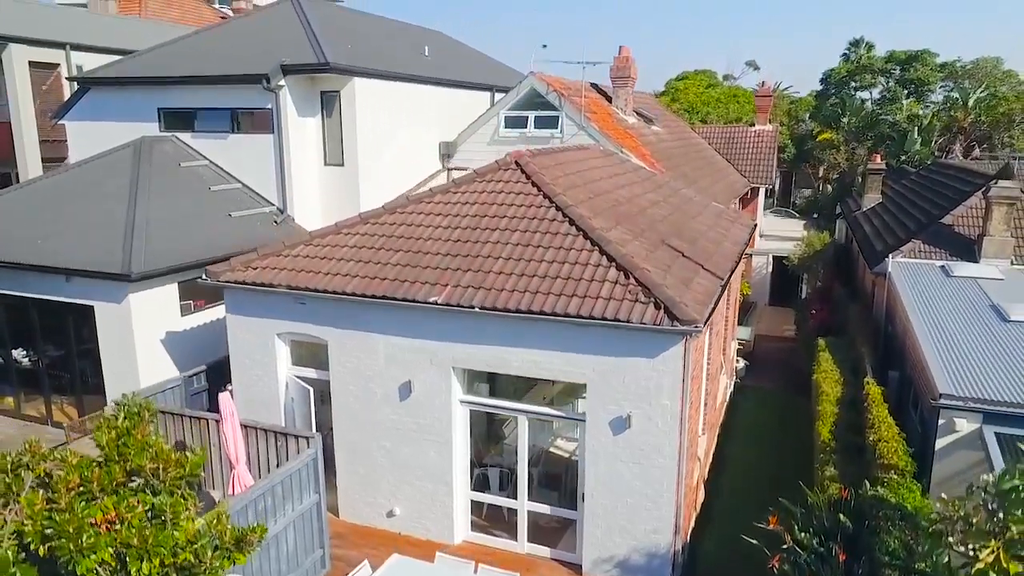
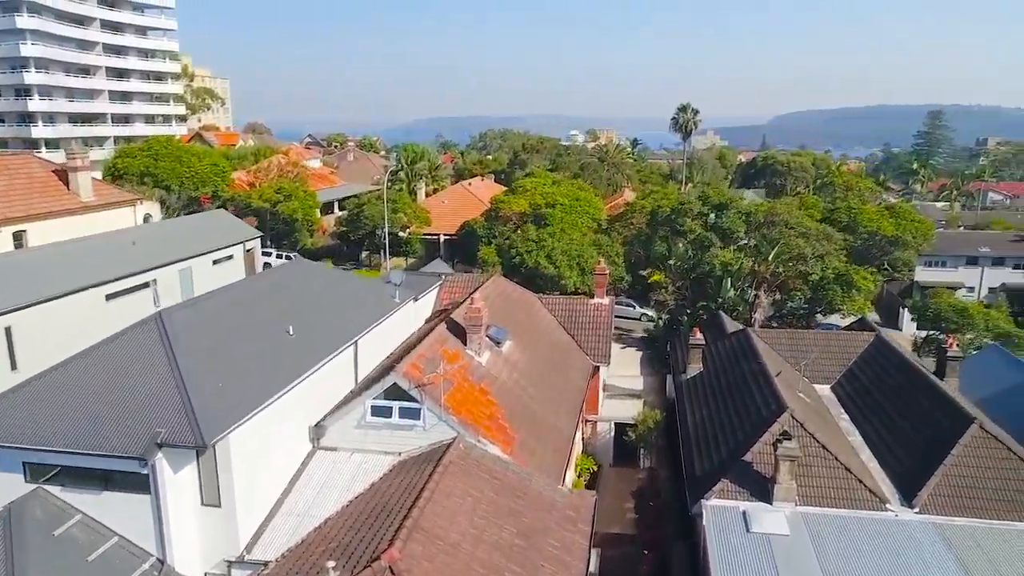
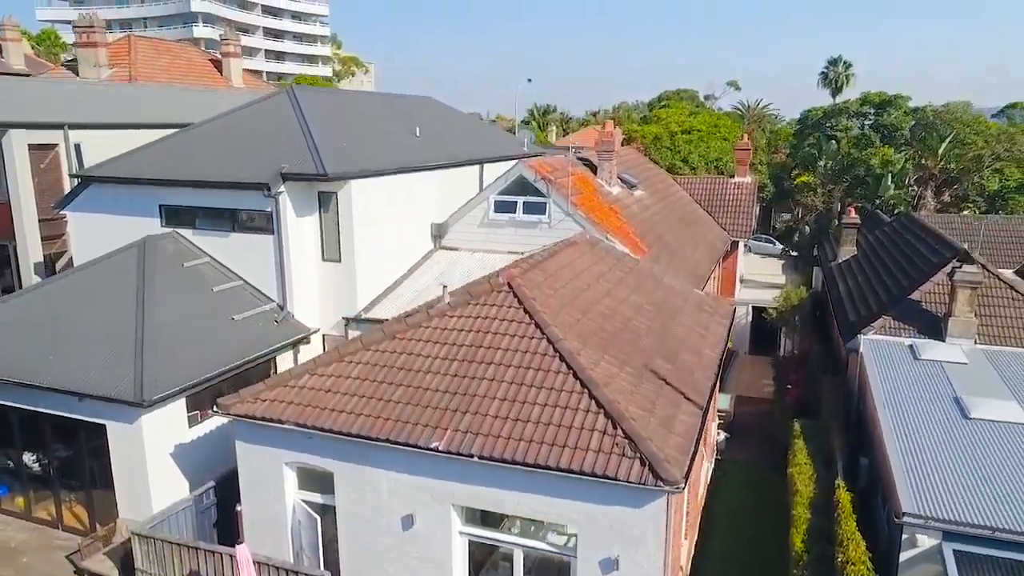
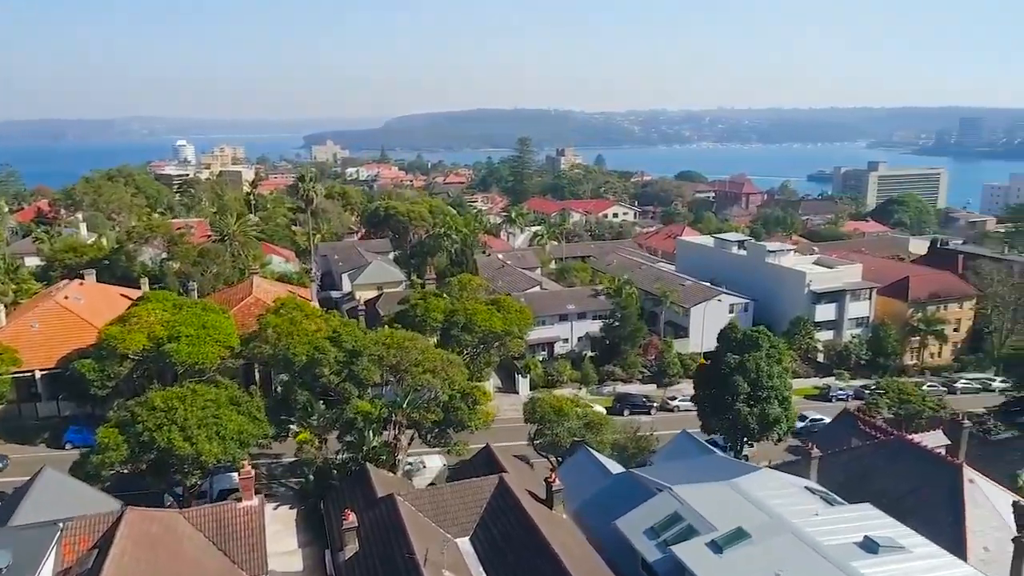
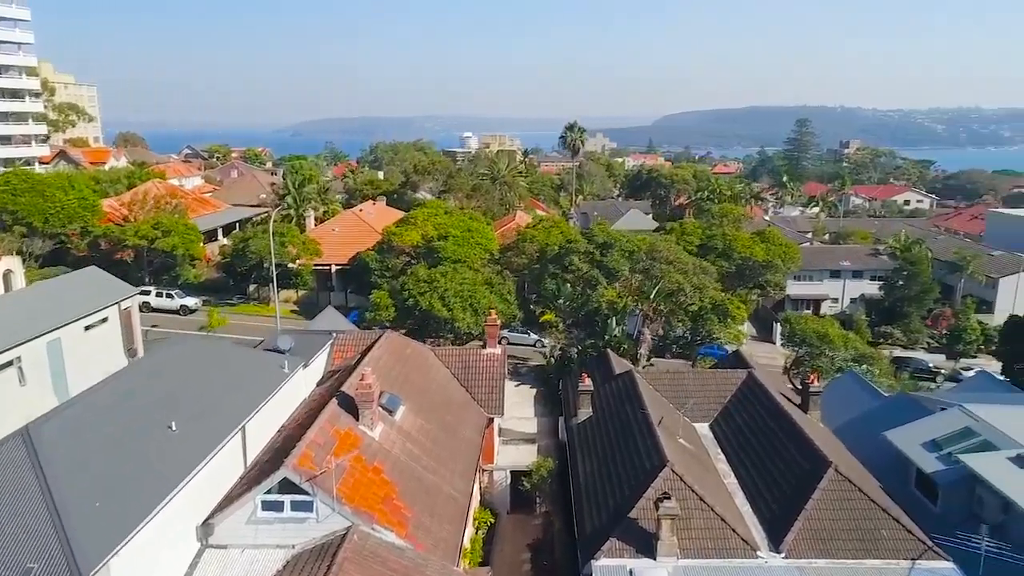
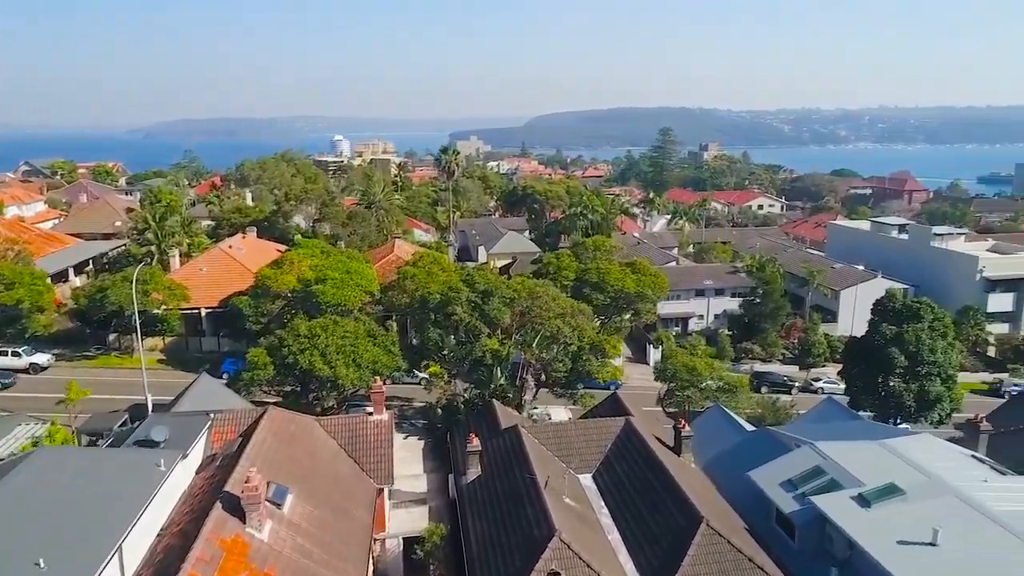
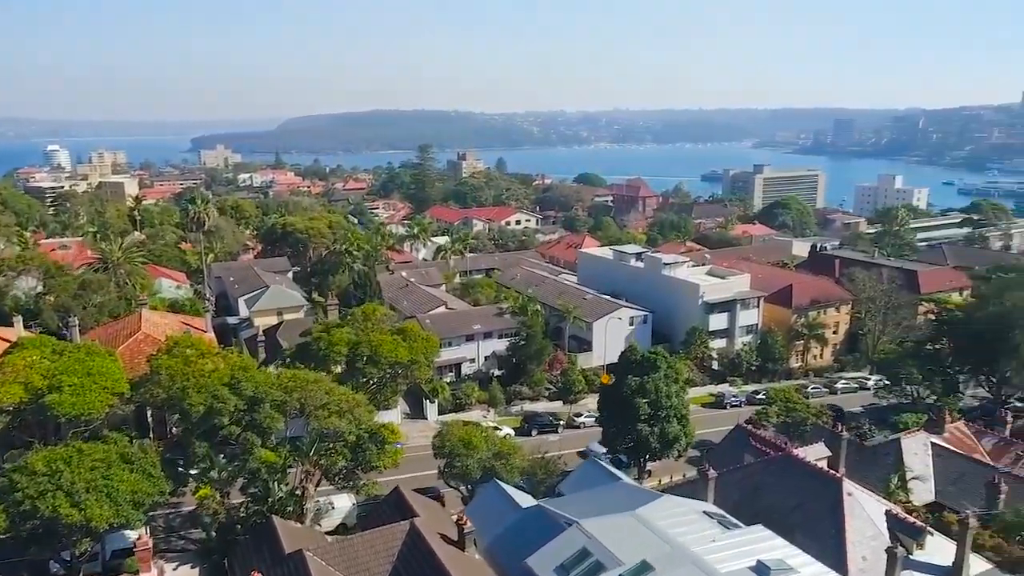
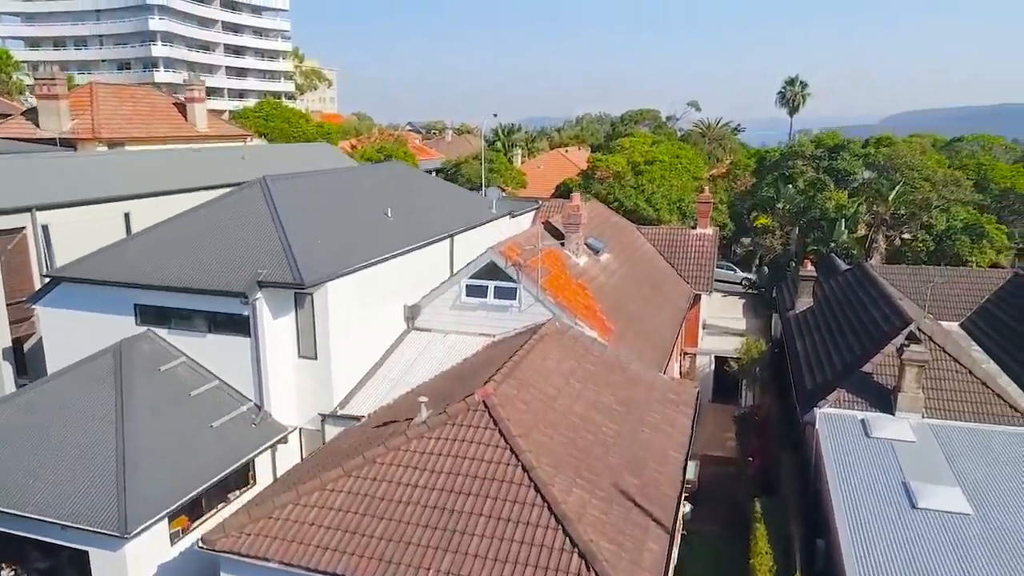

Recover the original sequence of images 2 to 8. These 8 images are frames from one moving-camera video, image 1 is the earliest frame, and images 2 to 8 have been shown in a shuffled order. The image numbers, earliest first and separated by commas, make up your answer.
3, 8, 2, 5, 6, 4, 7
